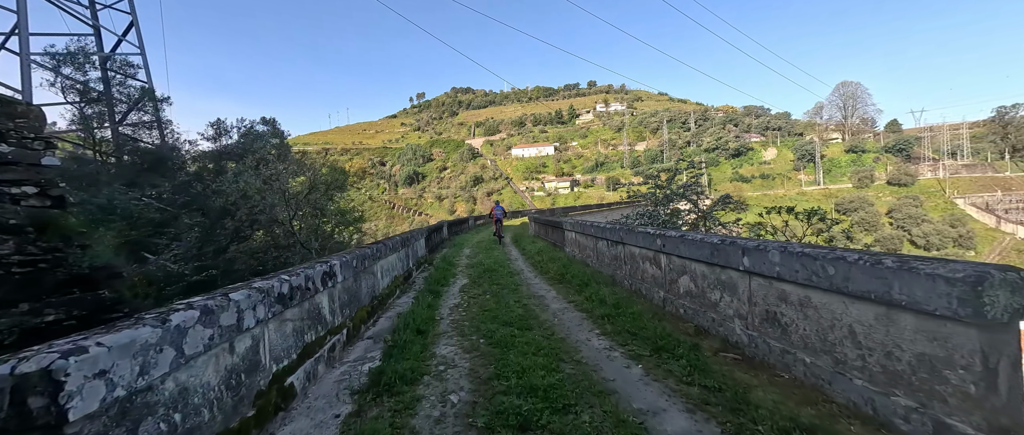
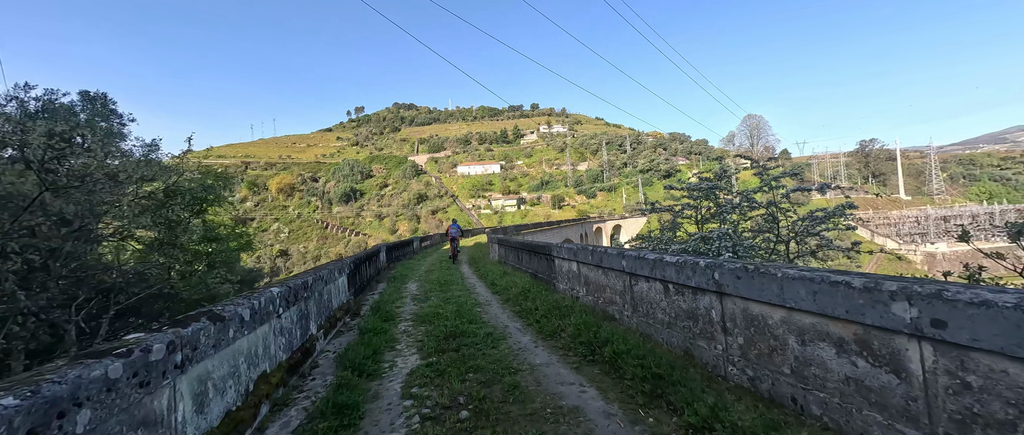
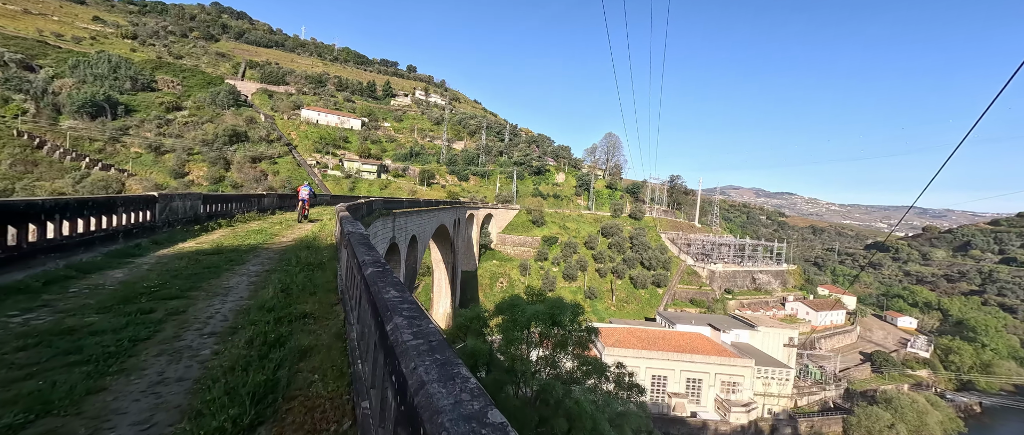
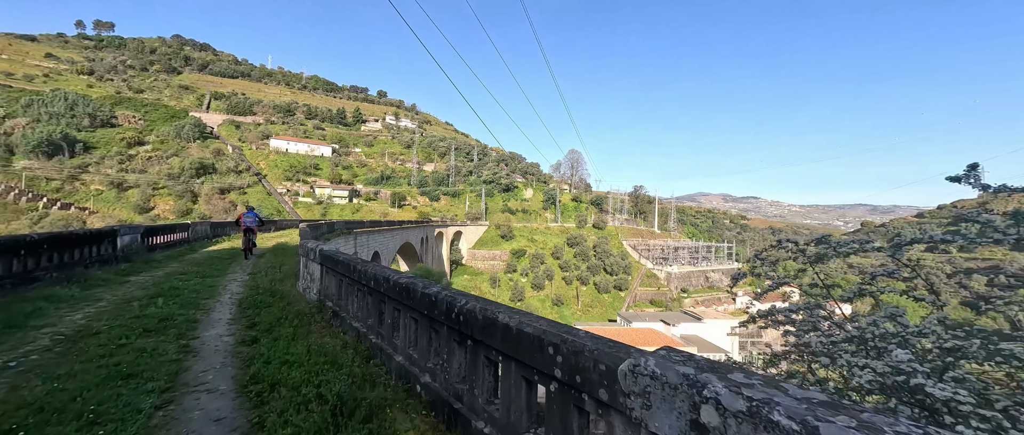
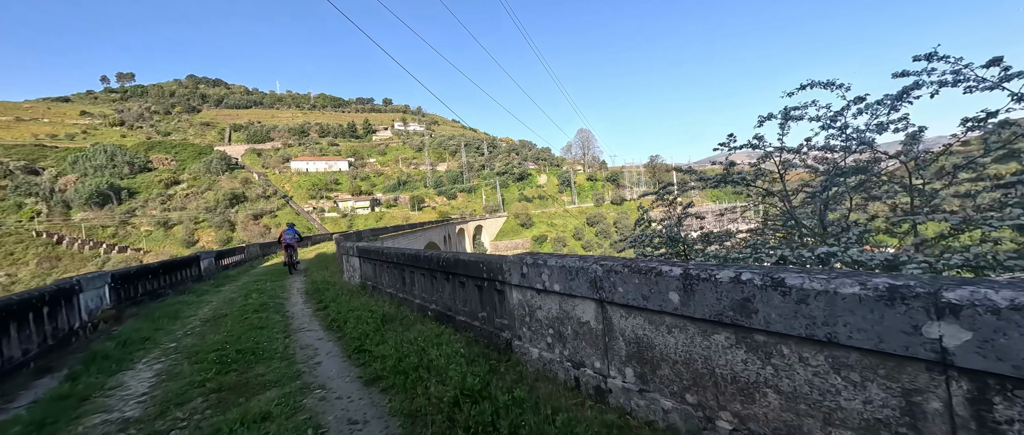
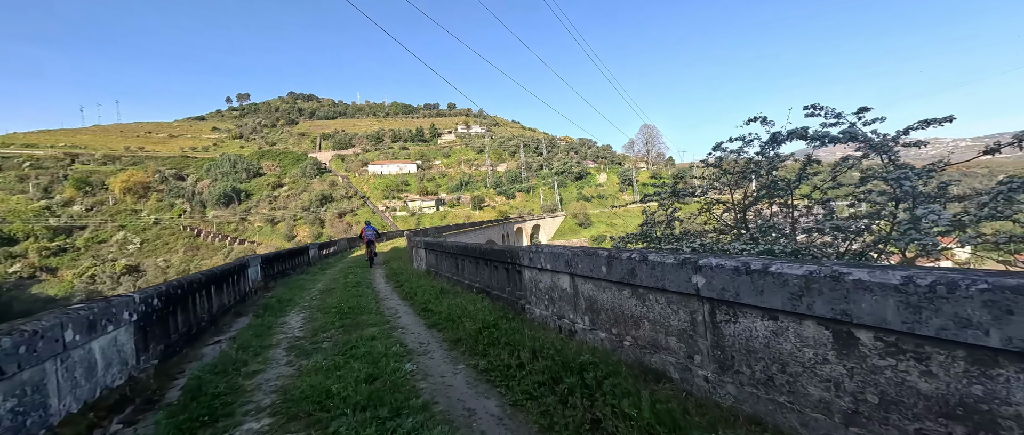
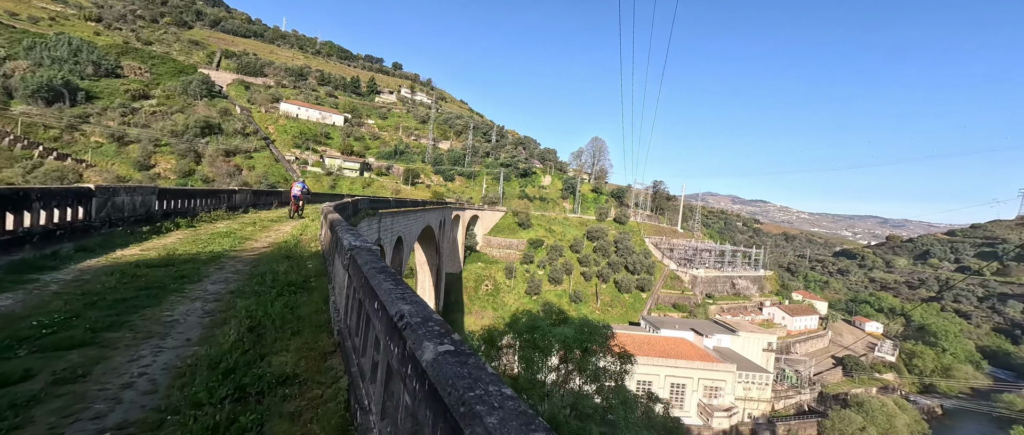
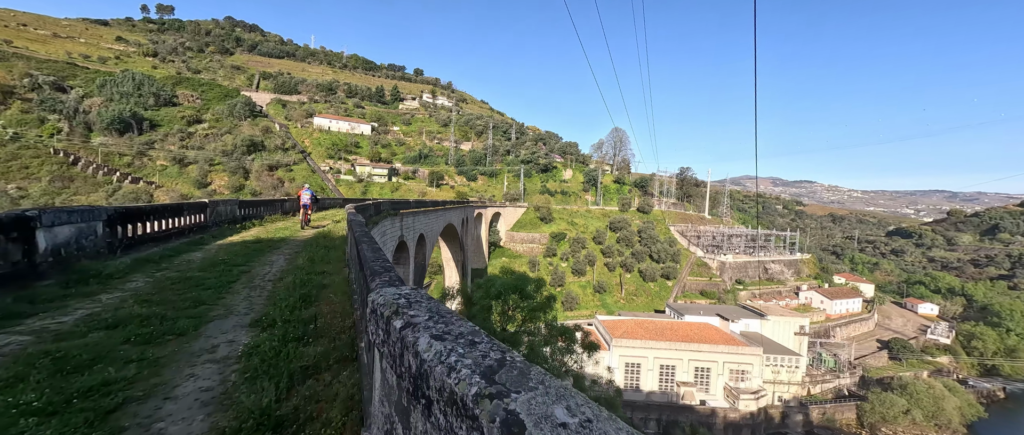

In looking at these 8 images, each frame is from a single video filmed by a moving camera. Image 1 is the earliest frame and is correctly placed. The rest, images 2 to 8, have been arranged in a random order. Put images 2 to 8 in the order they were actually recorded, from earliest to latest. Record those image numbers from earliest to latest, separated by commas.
2, 6, 5, 4, 8, 3, 7
